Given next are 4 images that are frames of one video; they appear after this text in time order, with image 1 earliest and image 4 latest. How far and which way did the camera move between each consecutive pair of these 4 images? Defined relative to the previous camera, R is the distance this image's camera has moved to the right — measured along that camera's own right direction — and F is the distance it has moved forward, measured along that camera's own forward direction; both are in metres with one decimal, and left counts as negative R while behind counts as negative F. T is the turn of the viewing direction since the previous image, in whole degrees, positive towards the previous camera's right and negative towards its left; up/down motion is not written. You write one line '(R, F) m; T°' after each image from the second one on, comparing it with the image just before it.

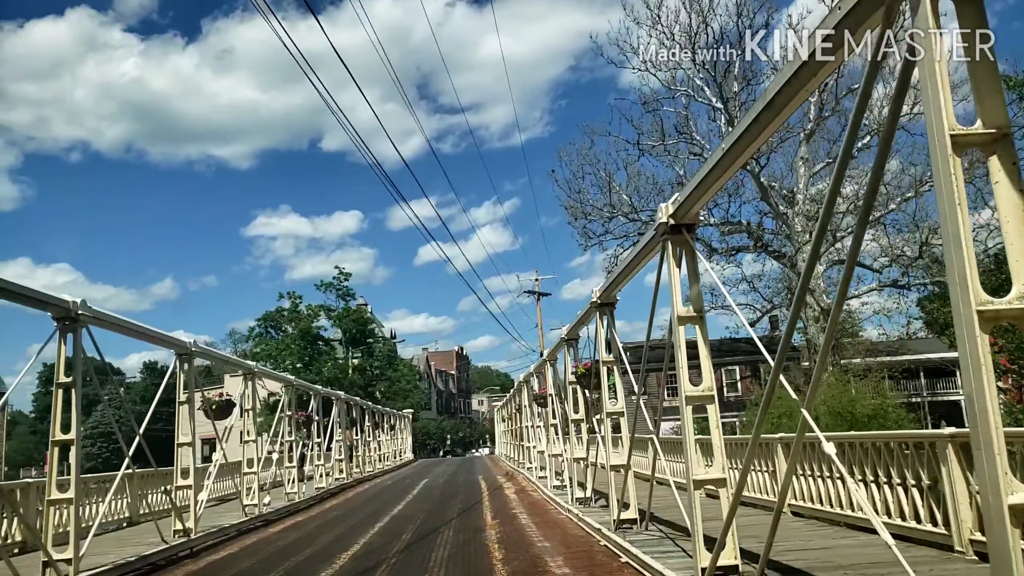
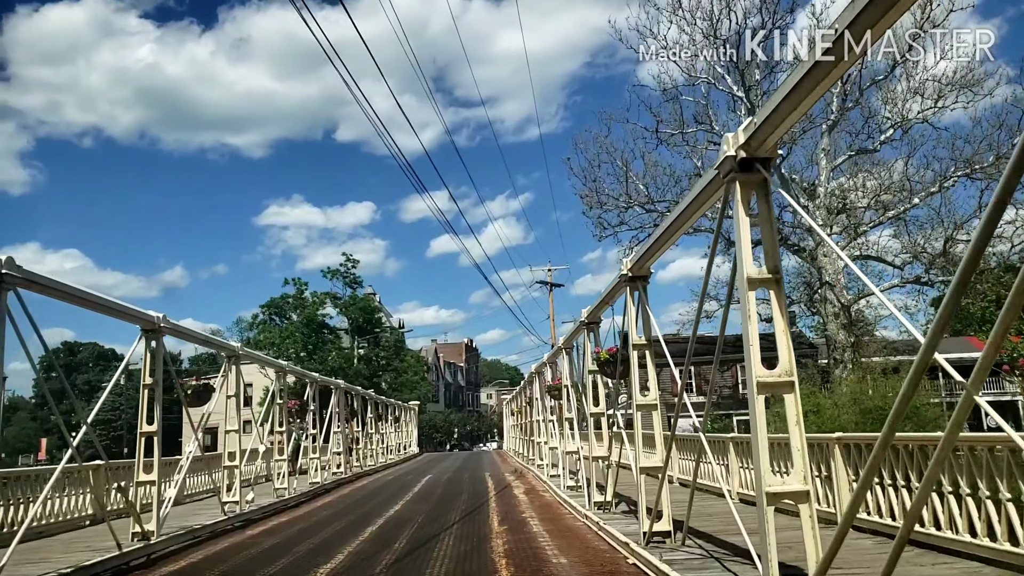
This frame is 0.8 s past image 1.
(0.0, +1.3) m; -1°
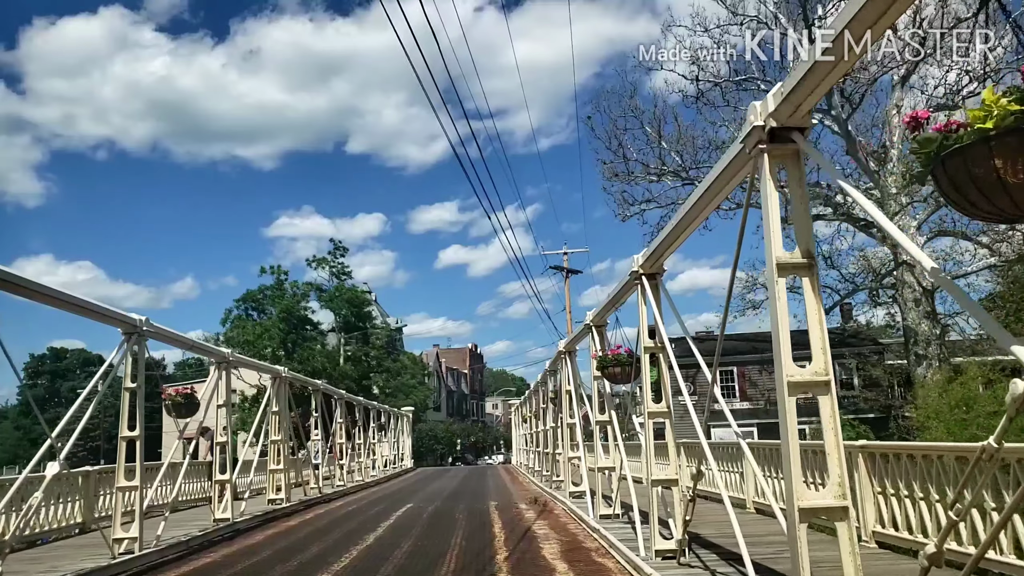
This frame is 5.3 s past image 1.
(+0.1, +0.5) m; -1°
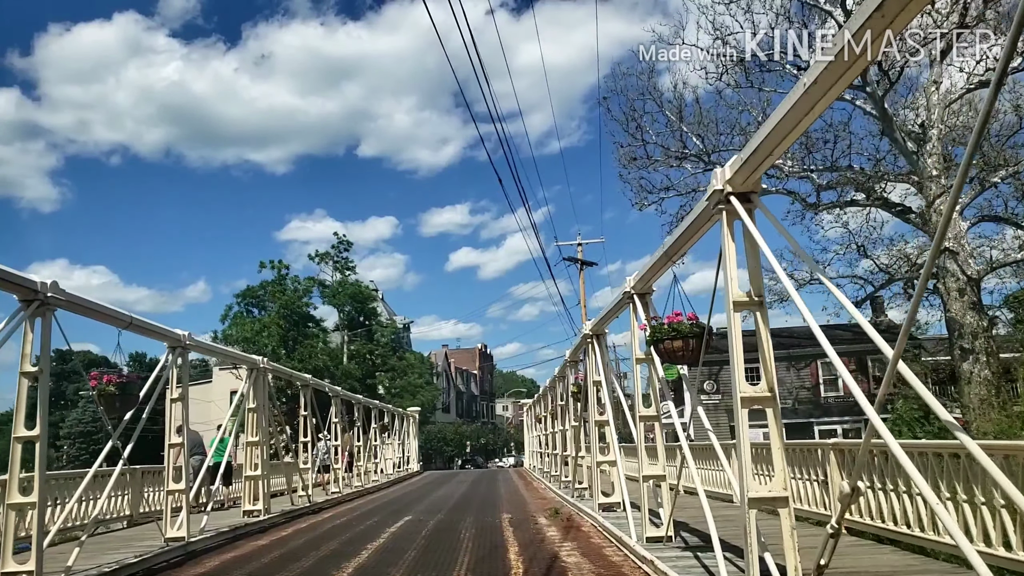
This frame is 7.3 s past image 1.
(-0.1, +2.2) m; -1°
